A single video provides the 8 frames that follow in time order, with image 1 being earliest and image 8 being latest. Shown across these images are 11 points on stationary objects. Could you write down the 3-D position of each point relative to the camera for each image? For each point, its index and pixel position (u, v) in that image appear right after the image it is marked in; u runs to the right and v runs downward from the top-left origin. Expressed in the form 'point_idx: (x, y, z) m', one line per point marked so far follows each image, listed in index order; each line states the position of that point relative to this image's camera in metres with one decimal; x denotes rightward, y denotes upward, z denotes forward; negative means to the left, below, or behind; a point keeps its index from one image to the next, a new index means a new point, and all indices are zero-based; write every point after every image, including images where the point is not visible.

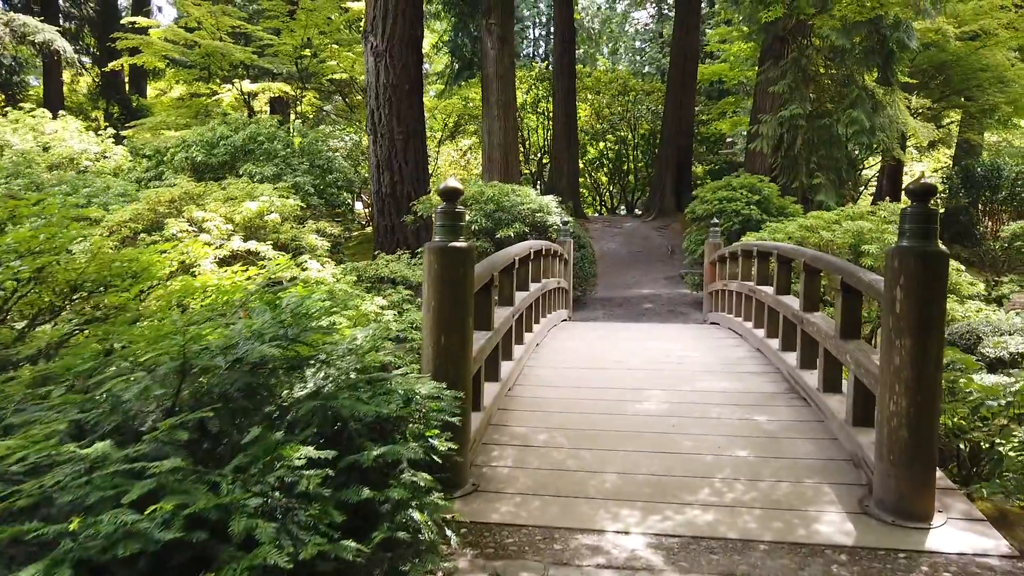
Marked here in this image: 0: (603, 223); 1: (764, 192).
0: (+1.7, +1.2, +13.9) m
1: (+2.5, +1.0, +7.5) m
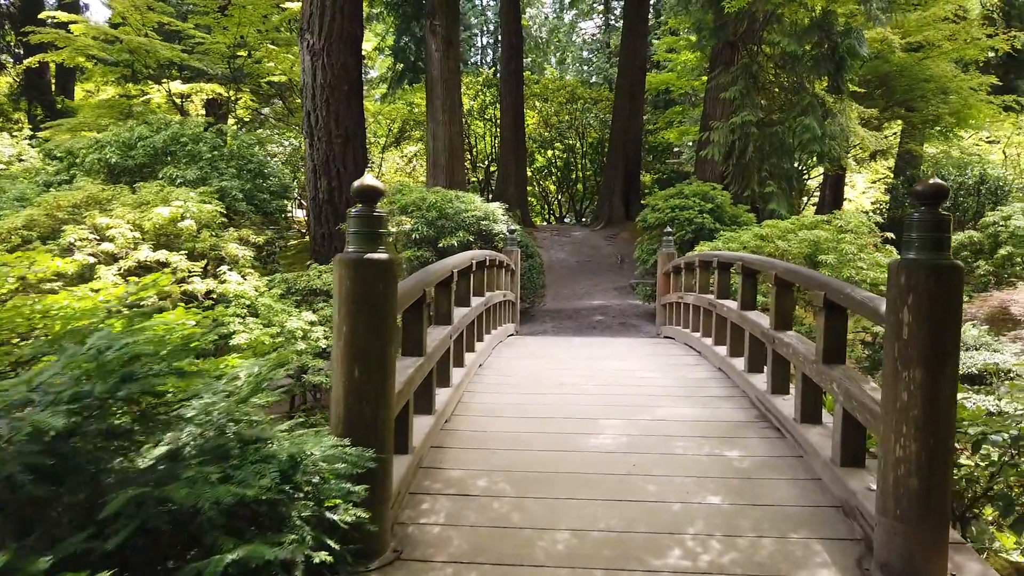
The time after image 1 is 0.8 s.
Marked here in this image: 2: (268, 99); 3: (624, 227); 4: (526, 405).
0: (+0.7, +1.0, +13.6) m
1: (+2.0, +0.8, +7.3) m
2: (-3.8, +2.9, +11.8) m
3: (+1.9, +1.0, +12.9) m
4: (+0.1, -0.5, +3.1) m
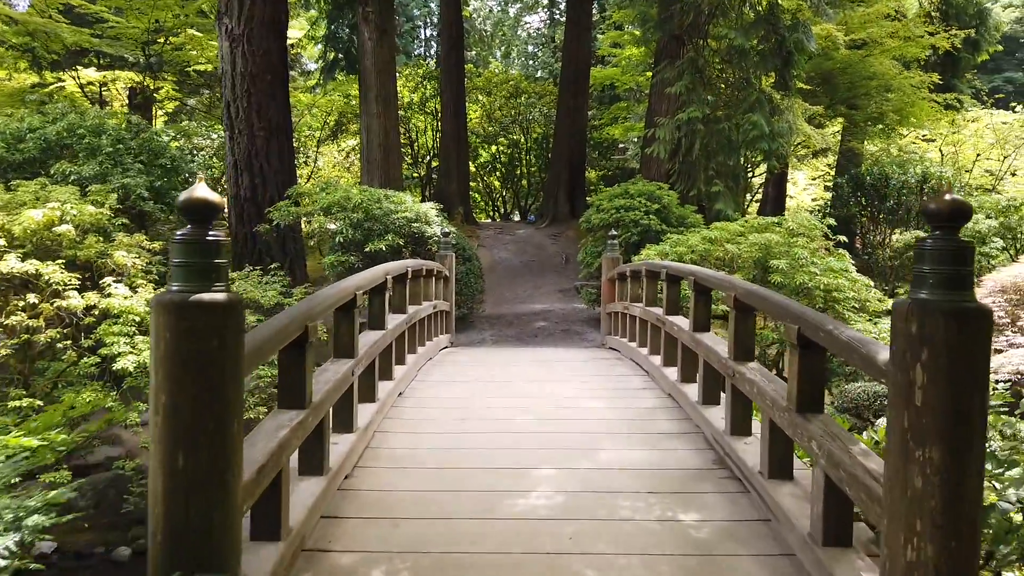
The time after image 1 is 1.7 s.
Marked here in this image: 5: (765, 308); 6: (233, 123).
0: (-0.3, +1.0, +13.2) m
1: (+1.4, +0.8, +6.9) m
2: (-4.7, +2.9, +11.0) m
3: (+1.0, +1.0, +12.5) m
4: (-0.2, -0.6, +2.6) m
5: (+0.7, -0.1, +2.1) m
6: (-2.7, +1.6, +7.2) m
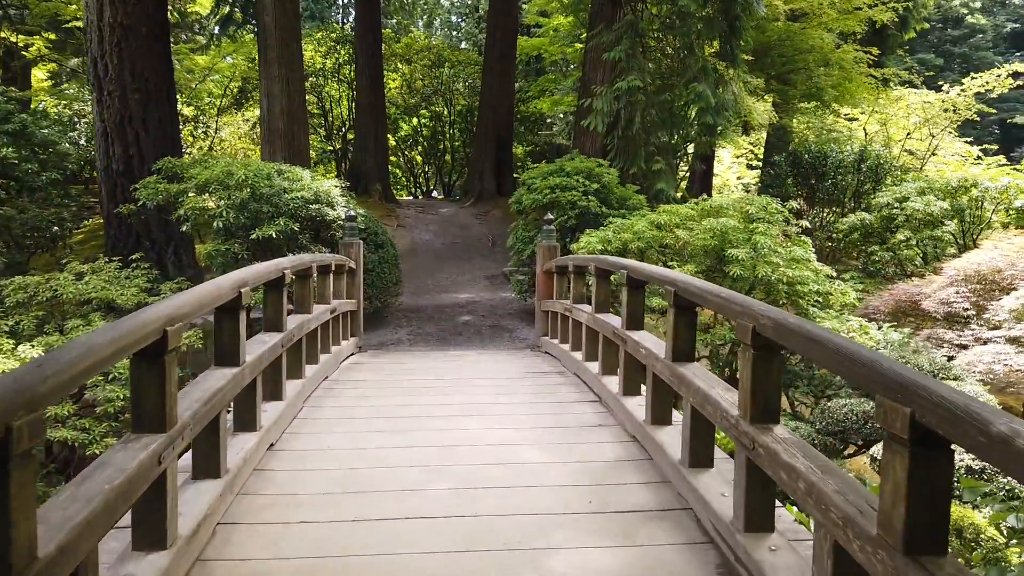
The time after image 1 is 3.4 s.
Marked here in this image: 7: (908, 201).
0: (-1.6, +1.3, +12.2) m
1: (+0.7, +0.9, +6.1) m
2: (-5.7, +3.1, +9.5) m
3: (-0.2, +1.3, +11.7) m
4: (-0.4, -0.6, +1.8) m
5: (+0.6, -0.1, +1.3) m
6: (-3.3, +1.6, +6.0) m
7: (+4.2, +0.9, +8.1) m
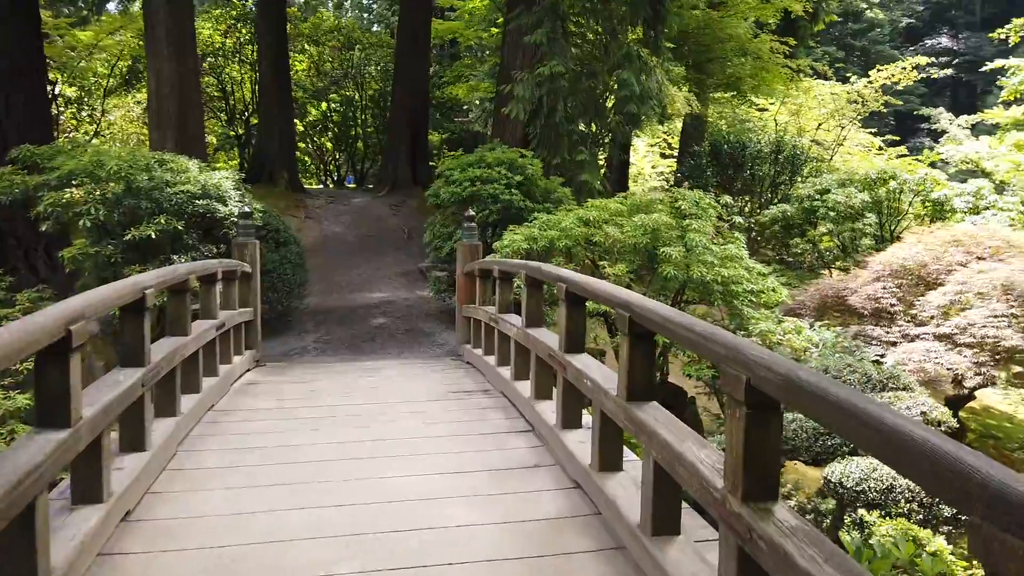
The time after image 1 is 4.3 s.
0: (-2.8, +1.4, +11.5) m
1: (+0.1, +0.9, +5.7) m
2: (-6.7, +3.0, +8.4) m
3: (-1.5, +1.4, +11.1) m
4: (-0.6, -0.7, +1.3) m
5: (+0.5, -0.2, +1.0) m
6: (-3.9, +1.6, +5.2) m
7: (+3.4, +1.0, +8.0) m
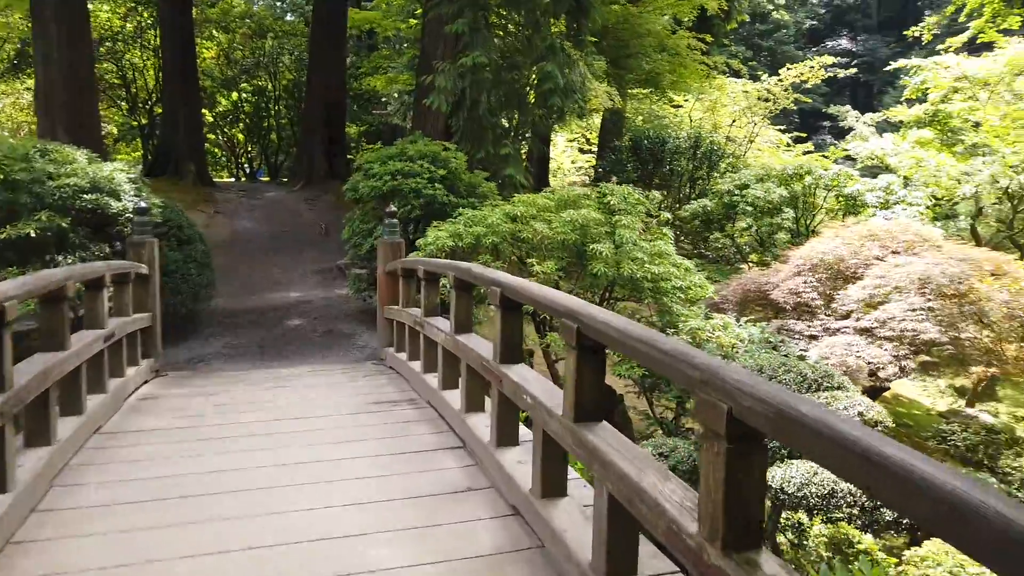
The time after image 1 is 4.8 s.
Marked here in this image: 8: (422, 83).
0: (-4.0, +1.4, +10.9) m
1: (-0.5, +0.9, +5.5) m
2: (-7.5, +3.0, +7.4) m
3: (-2.6, +1.4, +10.7) m
4: (-0.7, -0.7, +1.0) m
5: (+0.4, -0.2, +0.8) m
6: (-4.4, +1.6, +4.5) m
7: (+2.5, +1.1, +8.1) m
8: (-0.9, +2.0, +7.4) m
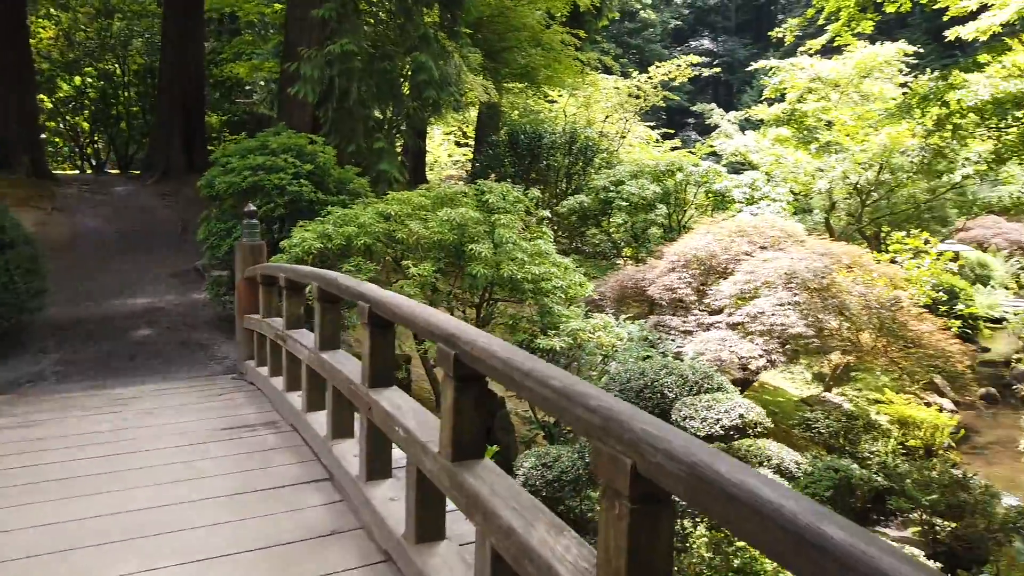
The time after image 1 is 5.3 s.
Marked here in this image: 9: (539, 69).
0: (-5.7, +1.3, +9.9) m
1: (-1.3, +0.9, +5.1) m
2: (-8.6, +2.9, +5.9) m
3: (-4.3, +1.4, +9.9) m
4: (-0.8, -0.8, +0.7) m
5: (+0.3, -0.3, +0.7) m
6: (-5.1, +1.4, +3.5) m
7: (+1.2, +1.1, +8.2) m
8: (-2.1, +2.0, +7.0) m
9: (+0.4, +3.1, +10.6) m
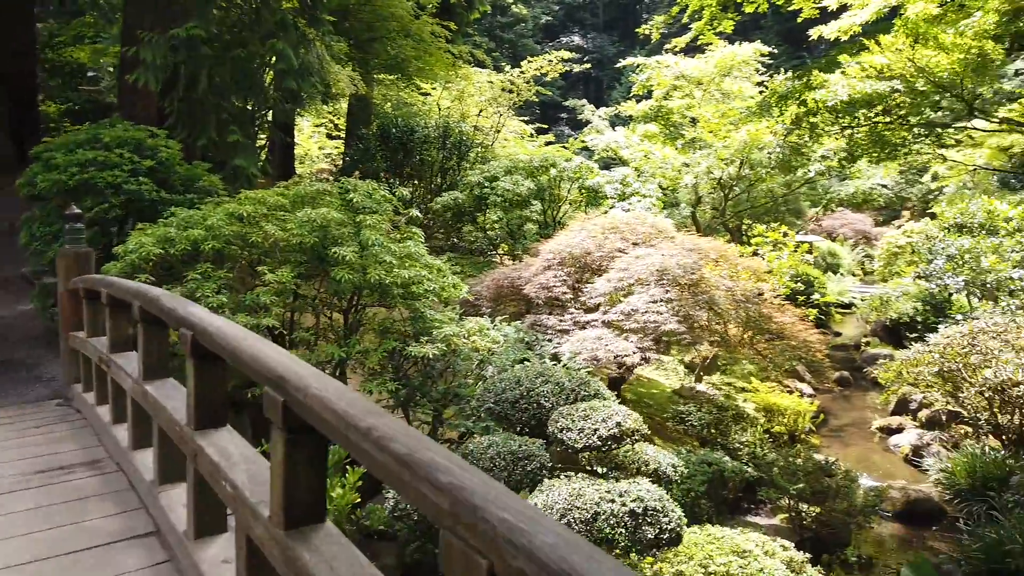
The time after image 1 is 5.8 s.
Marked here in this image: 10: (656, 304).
0: (-7.3, +1.2, +8.7) m
1: (-2.2, +0.8, +4.7) m
2: (-9.5, +2.6, +4.2) m
3: (-5.9, +1.3, +8.9) m
4: (-0.9, -0.9, +0.4) m
5: (+0.1, -0.3, +0.5) m
6: (-5.6, +1.3, +2.5) m
7: (-0.2, +1.2, +8.1) m
8: (-3.2, +1.9, +6.3) m
9: (-1.4, +3.1, +10.3) m
10: (+1.0, -0.1, +5.1) m
